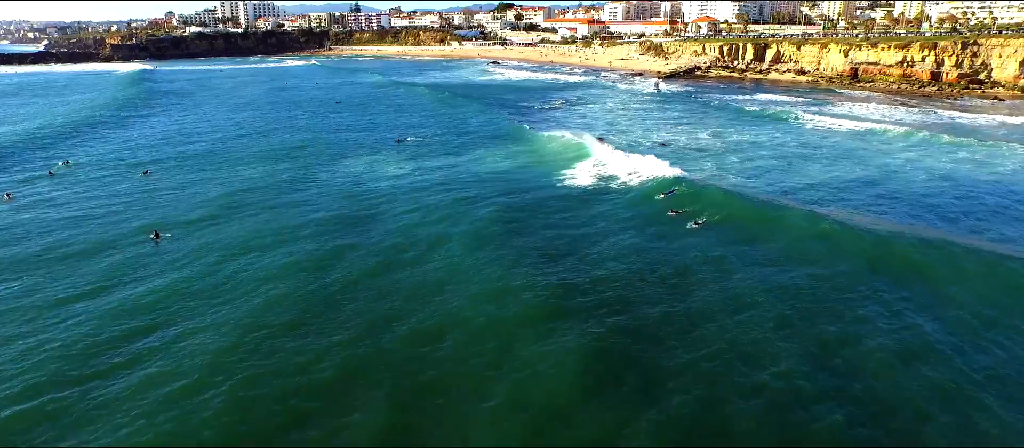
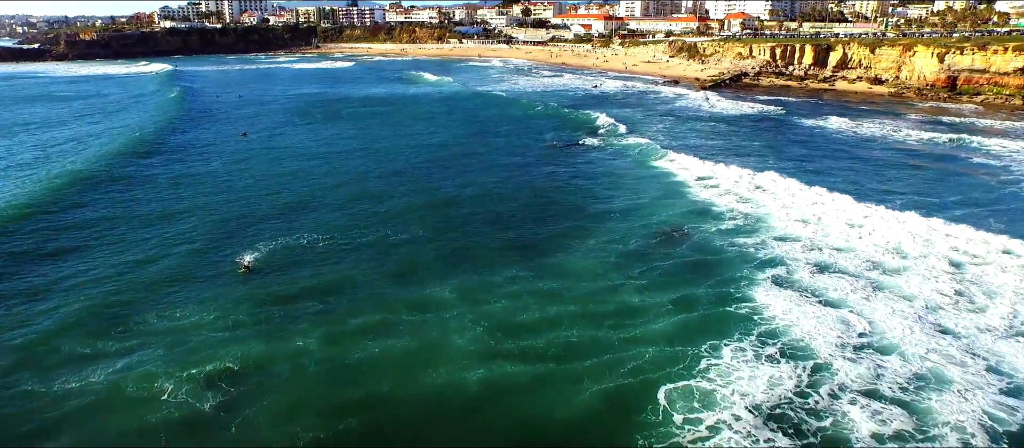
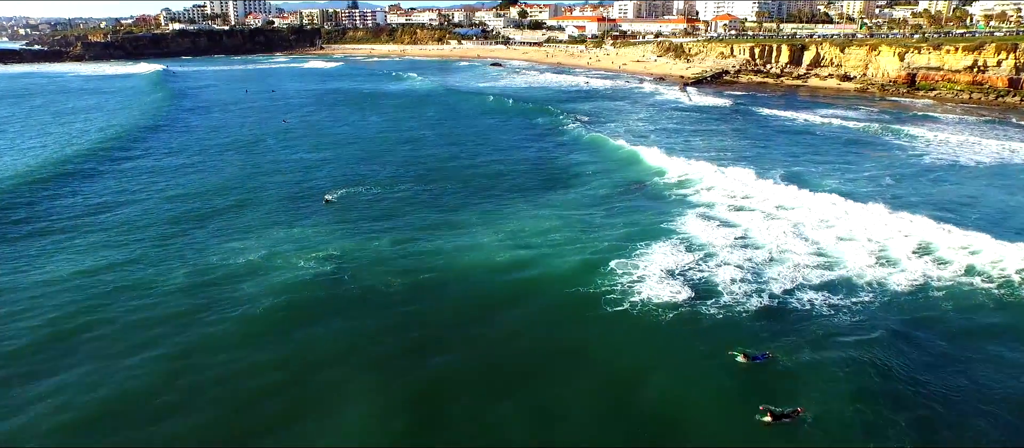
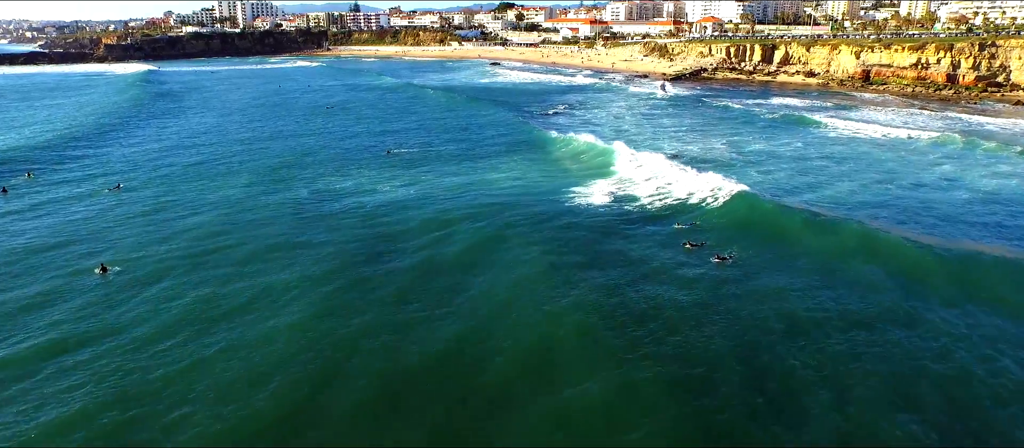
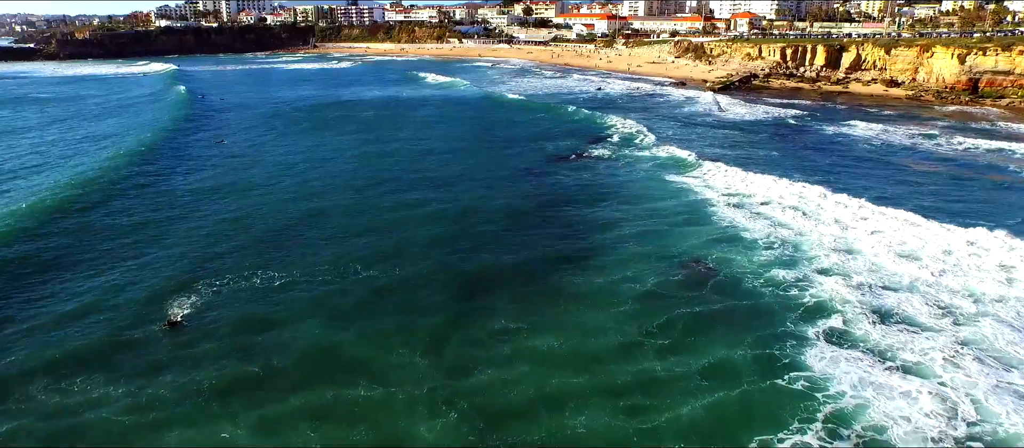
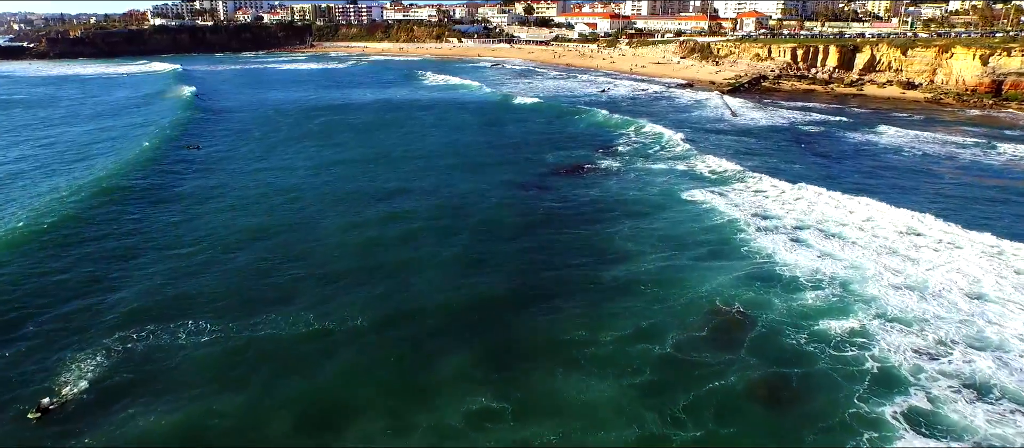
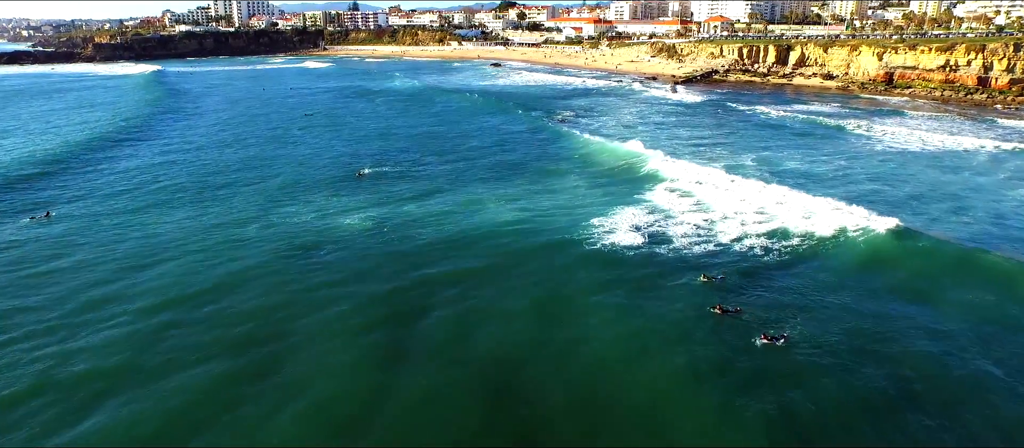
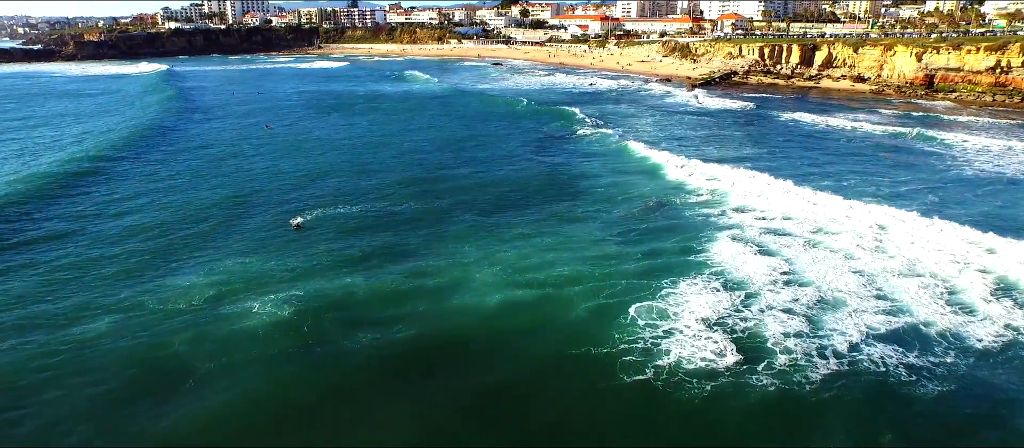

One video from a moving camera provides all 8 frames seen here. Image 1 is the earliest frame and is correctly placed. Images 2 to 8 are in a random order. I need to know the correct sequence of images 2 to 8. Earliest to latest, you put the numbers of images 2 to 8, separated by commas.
4, 7, 3, 8, 2, 5, 6
